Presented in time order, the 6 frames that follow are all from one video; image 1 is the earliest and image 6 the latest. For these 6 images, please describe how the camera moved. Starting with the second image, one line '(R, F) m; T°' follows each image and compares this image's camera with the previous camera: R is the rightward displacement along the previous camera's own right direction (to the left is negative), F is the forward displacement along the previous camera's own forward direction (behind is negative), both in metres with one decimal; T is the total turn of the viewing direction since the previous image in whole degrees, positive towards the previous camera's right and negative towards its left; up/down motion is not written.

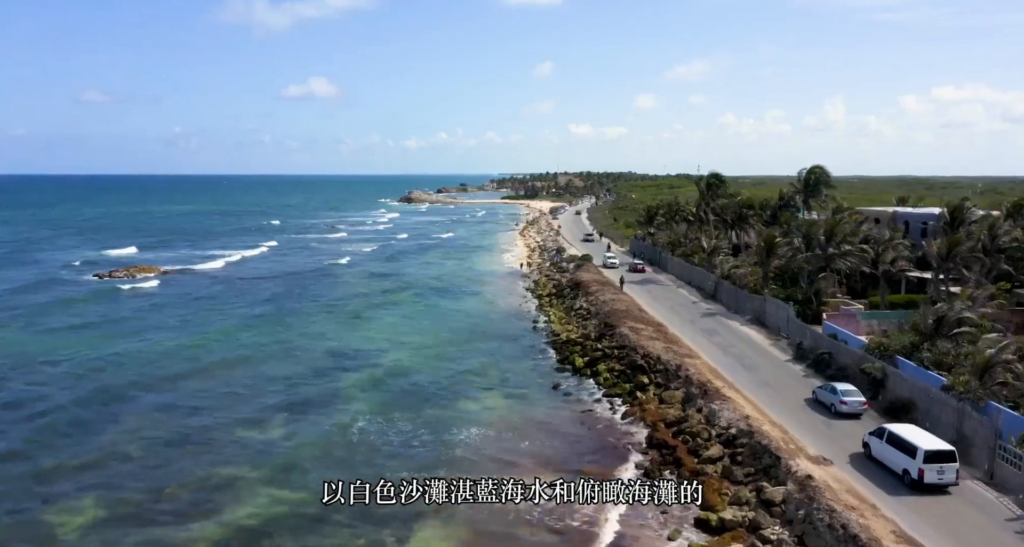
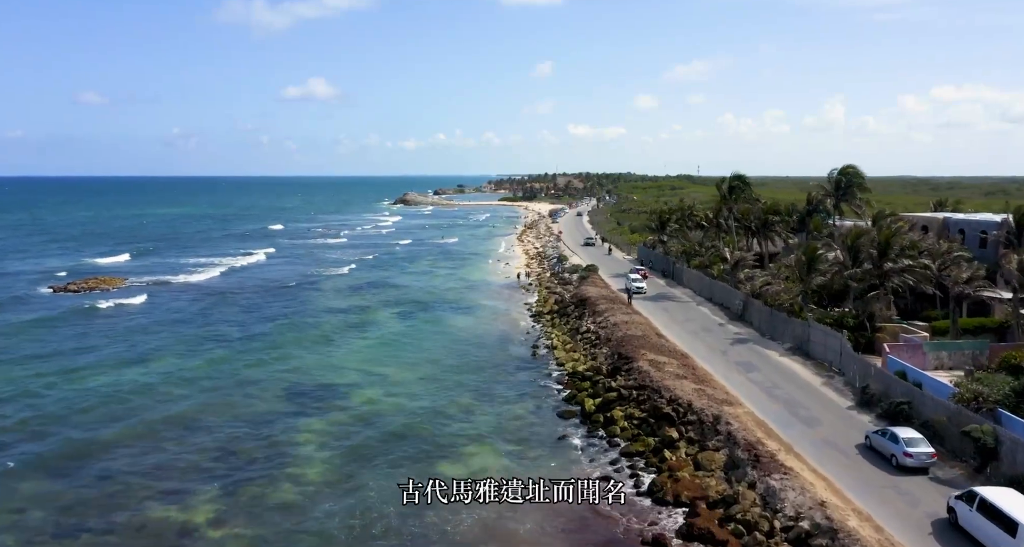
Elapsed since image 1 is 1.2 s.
(+0.1, +6.2) m; 0°
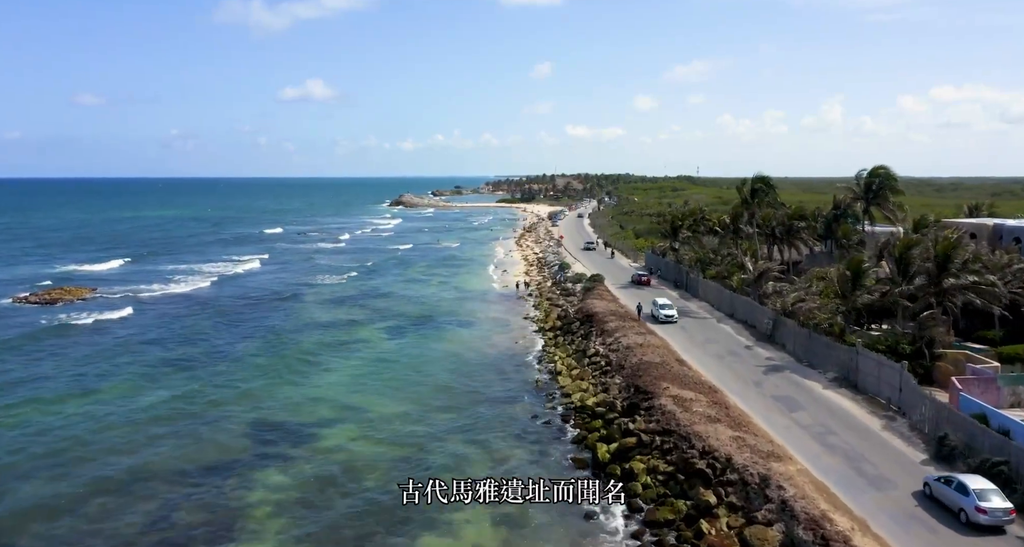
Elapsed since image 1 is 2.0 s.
(0.0, +4.7) m; 0°
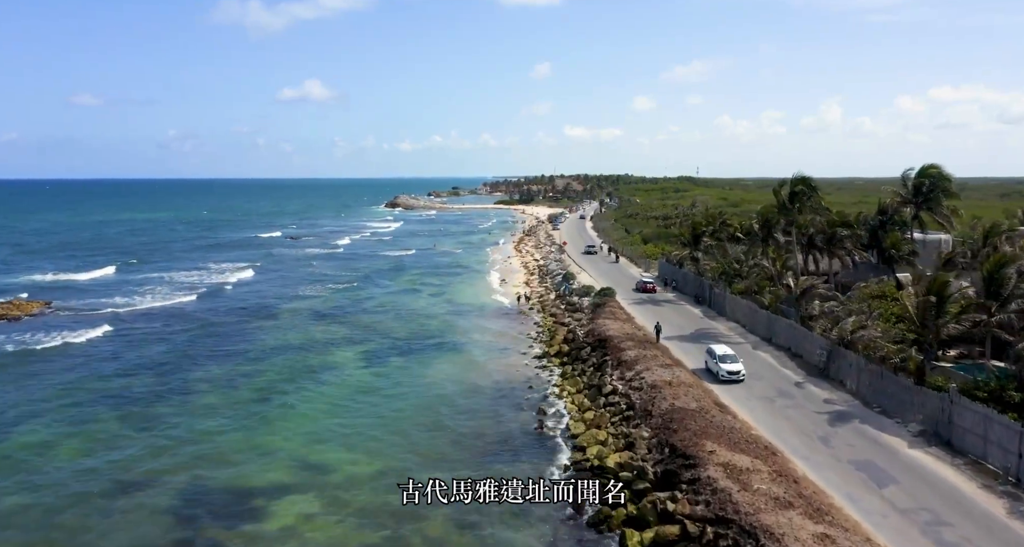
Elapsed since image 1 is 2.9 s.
(-0.1, +6.0) m; 0°
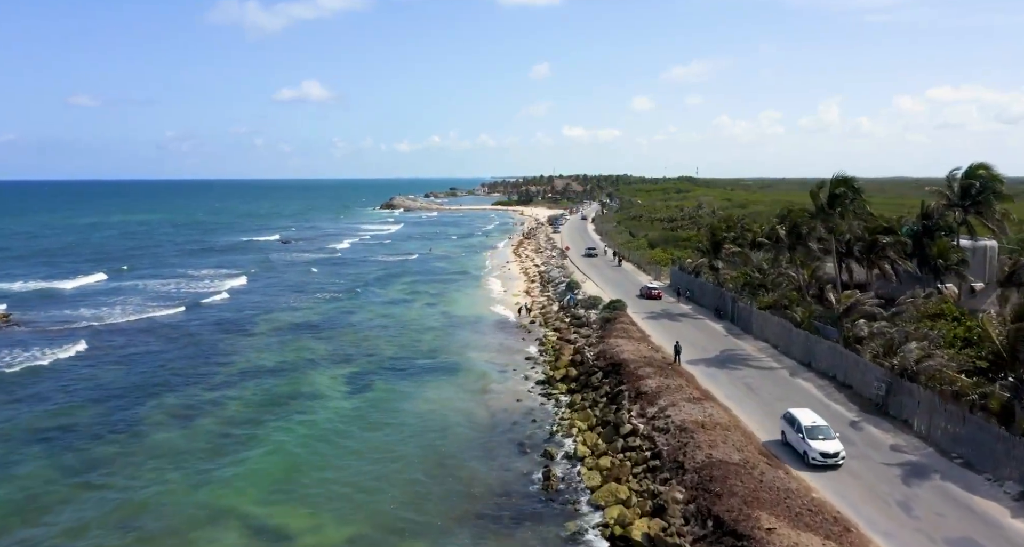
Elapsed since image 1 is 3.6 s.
(-0.1, +4.5) m; 0°
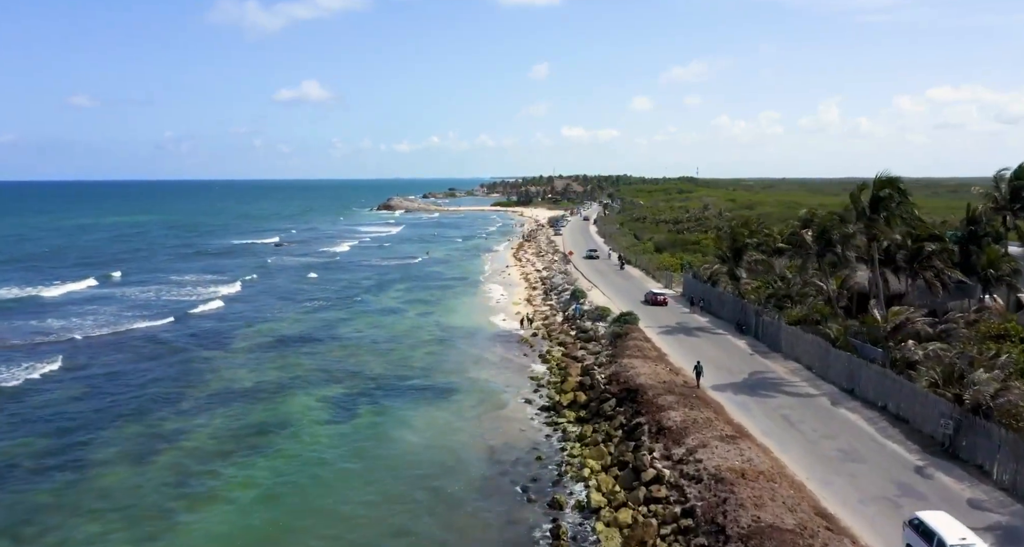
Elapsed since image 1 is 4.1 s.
(-0.1, +3.7) m; 0°
